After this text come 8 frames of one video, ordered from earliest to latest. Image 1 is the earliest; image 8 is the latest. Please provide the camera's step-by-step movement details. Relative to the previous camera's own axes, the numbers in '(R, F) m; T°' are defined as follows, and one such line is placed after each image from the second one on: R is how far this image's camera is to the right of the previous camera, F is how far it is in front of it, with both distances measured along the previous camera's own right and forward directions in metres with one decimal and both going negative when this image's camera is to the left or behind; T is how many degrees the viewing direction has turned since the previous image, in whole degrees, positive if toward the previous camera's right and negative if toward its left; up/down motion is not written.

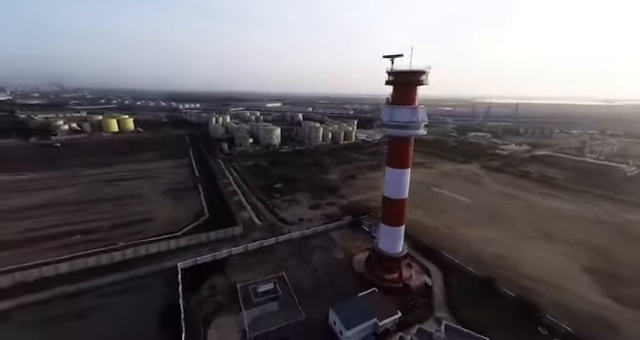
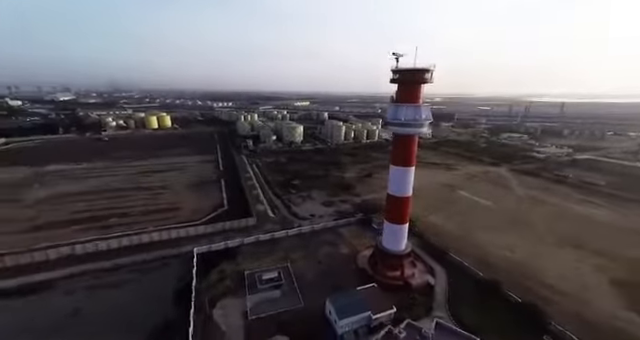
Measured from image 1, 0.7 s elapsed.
(+1.3, -0.5) m; -6°
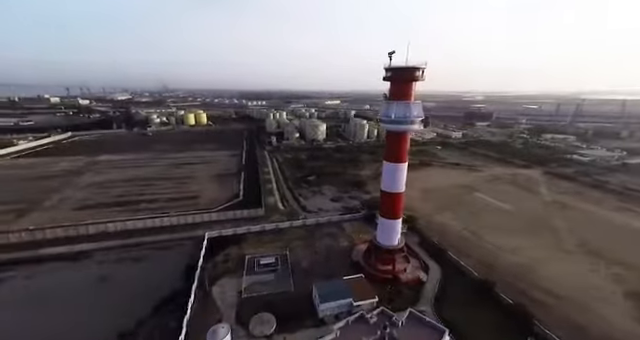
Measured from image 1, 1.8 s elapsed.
(+2.1, -0.8) m; -7°
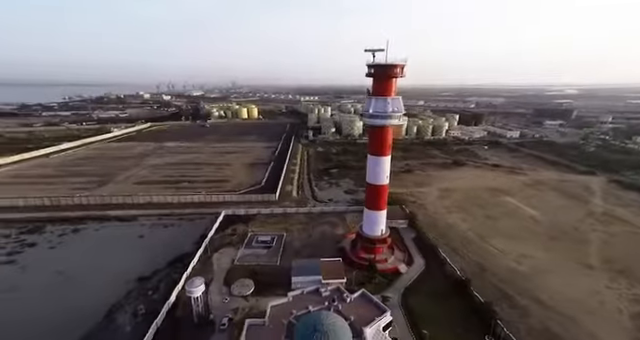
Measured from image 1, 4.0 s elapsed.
(+4.1, -1.1) m; -13°
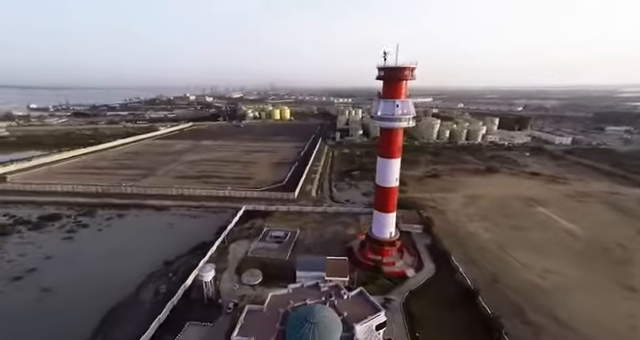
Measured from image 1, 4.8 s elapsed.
(+1.5, -0.4) m; -7°
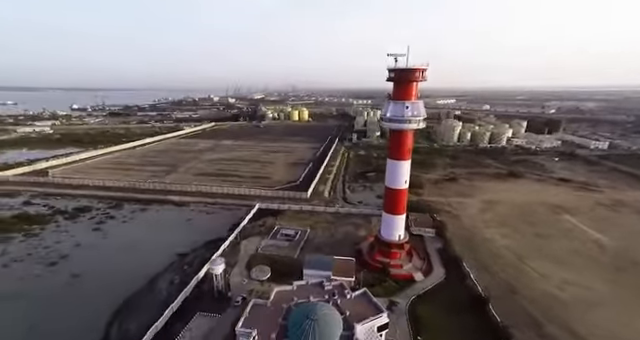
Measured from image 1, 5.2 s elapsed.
(+0.6, -0.2) m; -4°
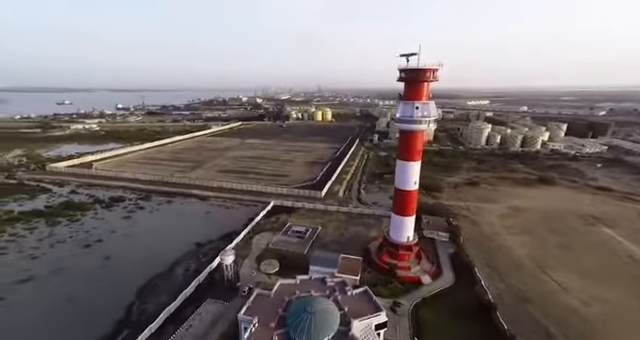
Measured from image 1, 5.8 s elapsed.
(+1.0, -0.2) m; -5°
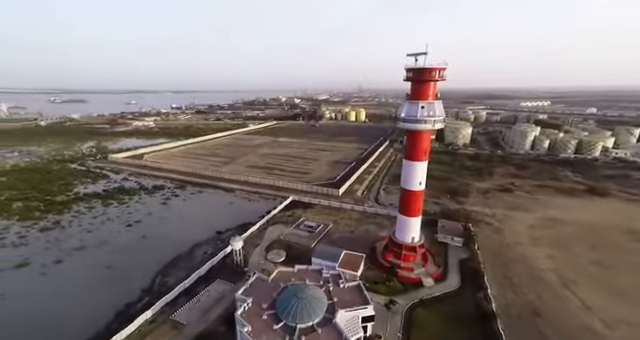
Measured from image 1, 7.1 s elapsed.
(+2.0, -0.5) m; -9°
